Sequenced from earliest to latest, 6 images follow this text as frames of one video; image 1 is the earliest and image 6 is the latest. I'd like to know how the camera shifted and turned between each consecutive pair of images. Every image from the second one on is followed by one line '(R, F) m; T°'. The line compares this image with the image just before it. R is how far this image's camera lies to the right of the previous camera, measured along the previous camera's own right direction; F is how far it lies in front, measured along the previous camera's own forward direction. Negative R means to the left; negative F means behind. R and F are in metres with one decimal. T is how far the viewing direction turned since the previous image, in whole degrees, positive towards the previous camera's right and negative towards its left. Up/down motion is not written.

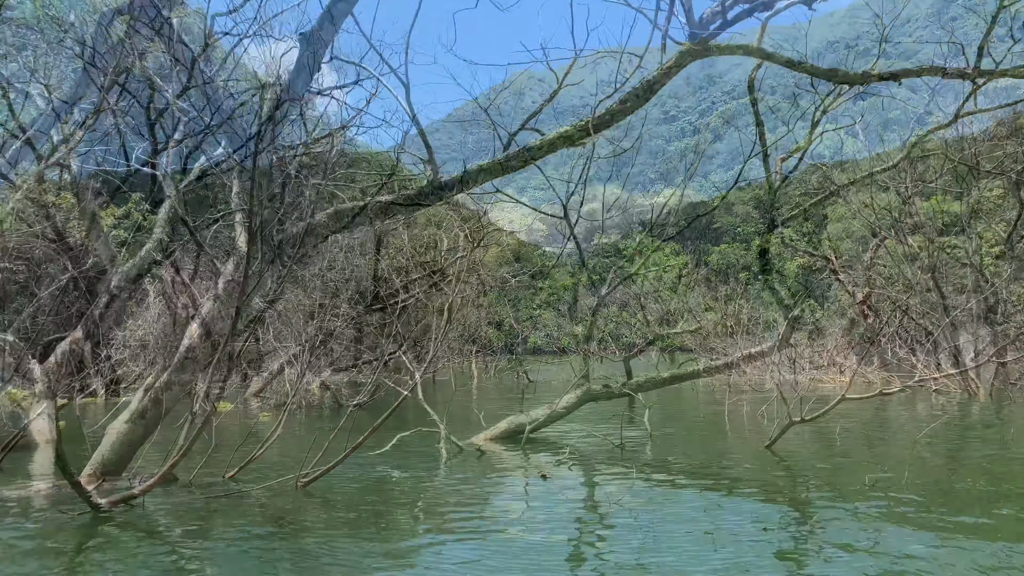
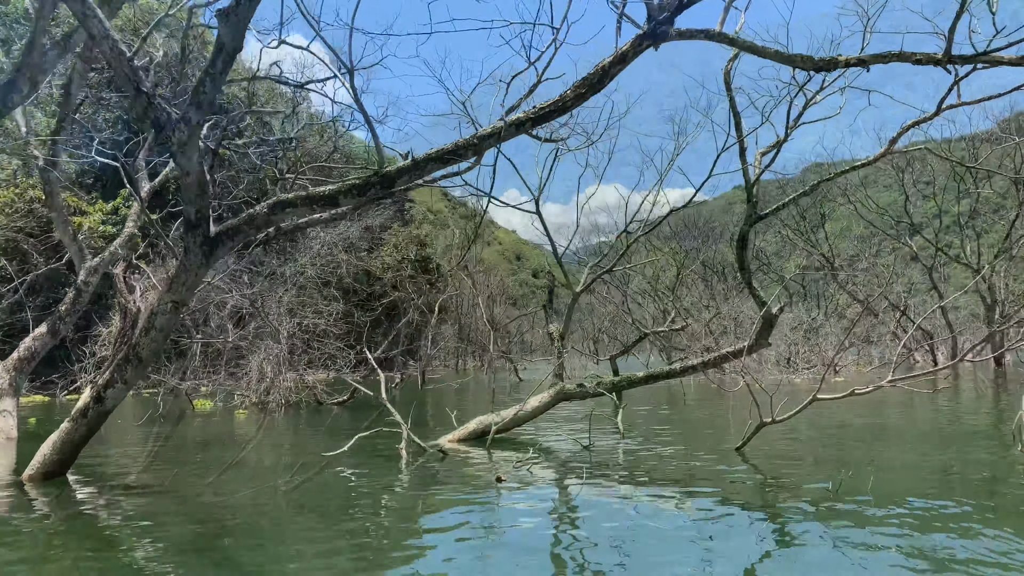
(+0.5, +0.3) m; 0°
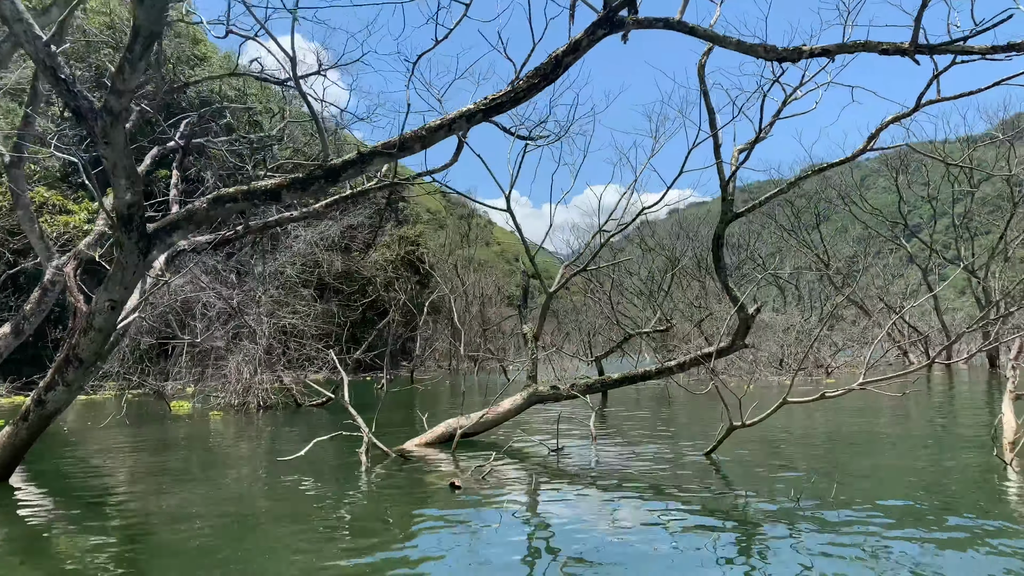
(+0.4, +0.2) m; 0°
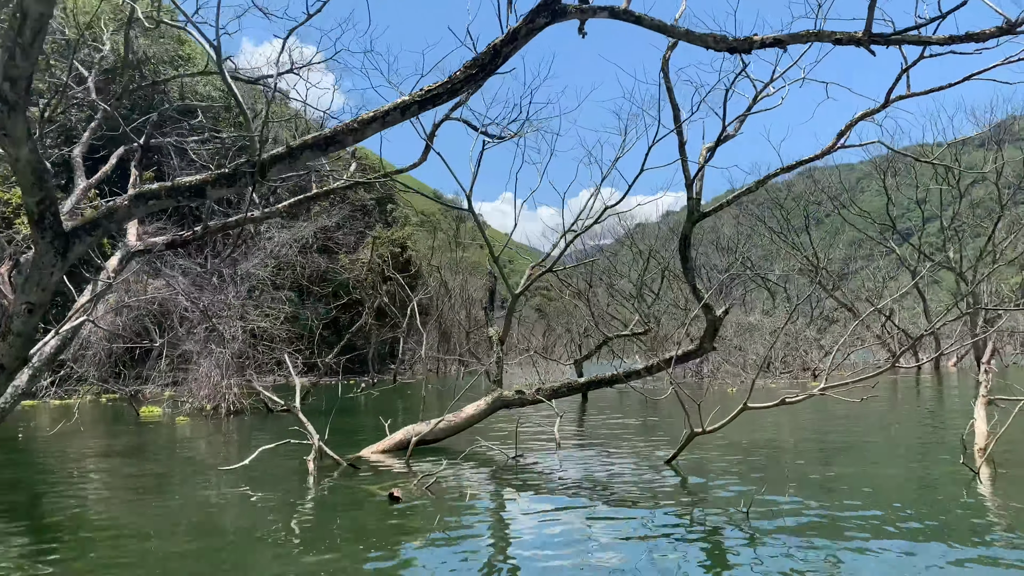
(+0.5, +0.3) m; 0°
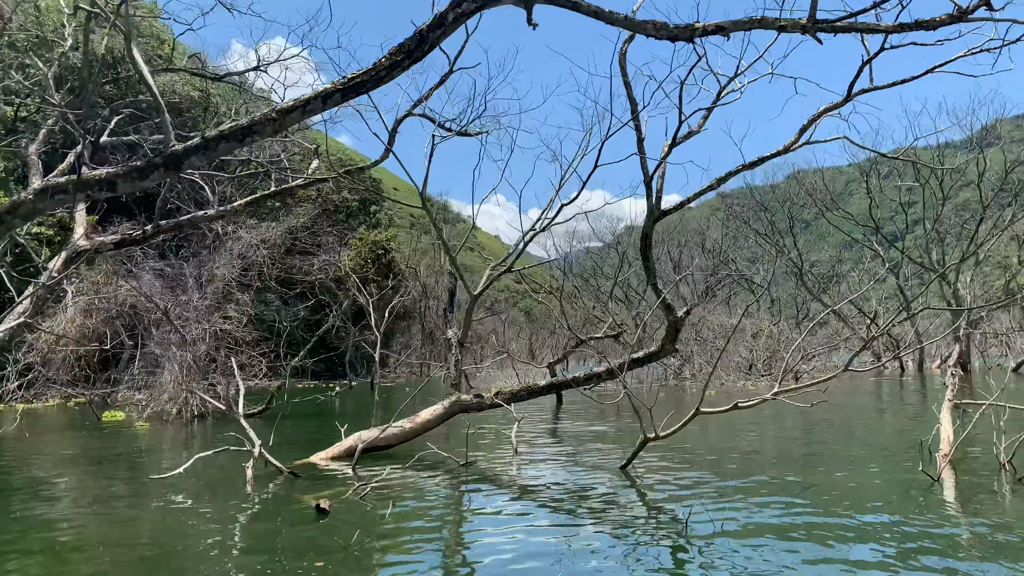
(+0.5, +0.3) m; +1°
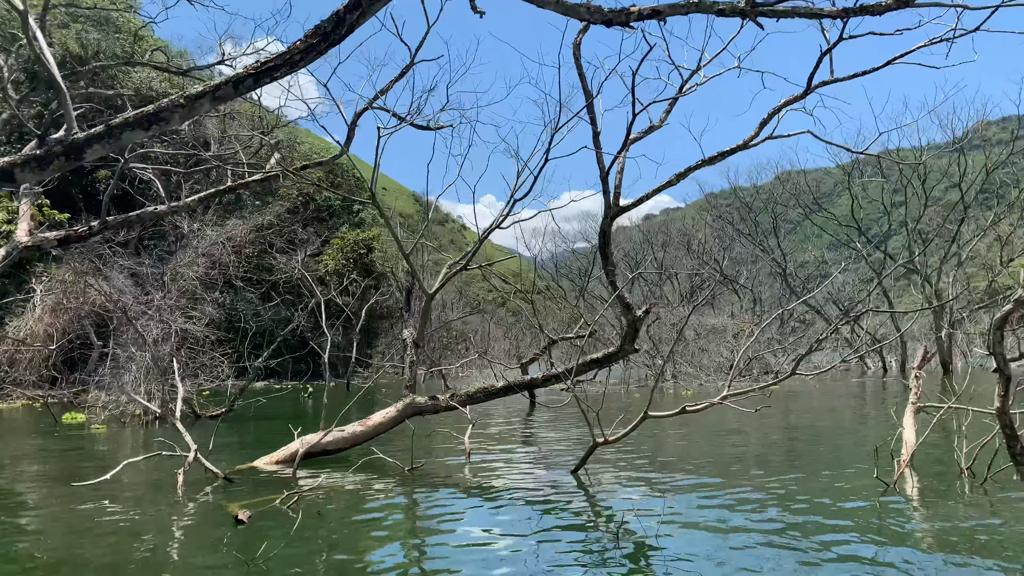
(+0.5, +0.3) m; +1°
